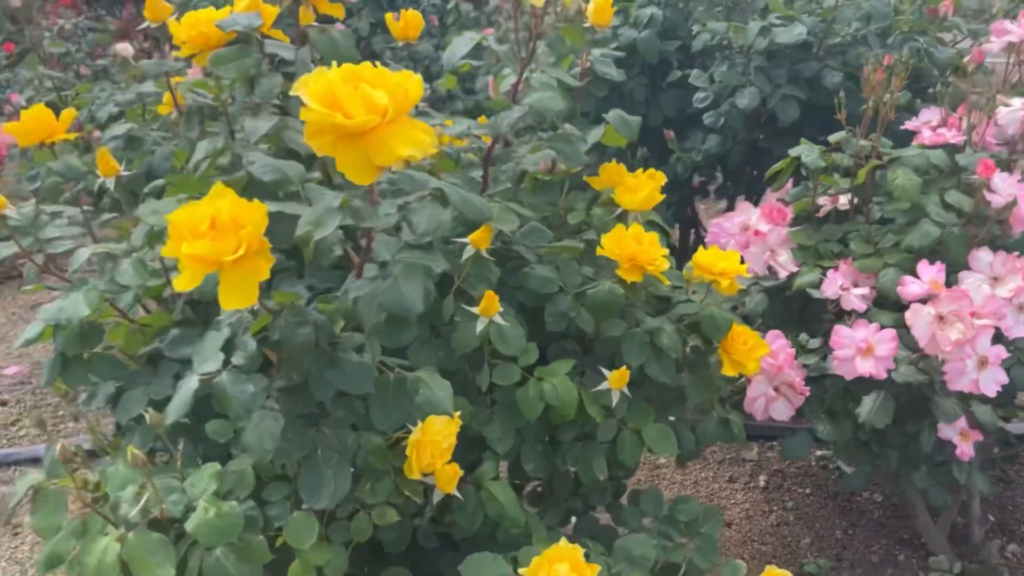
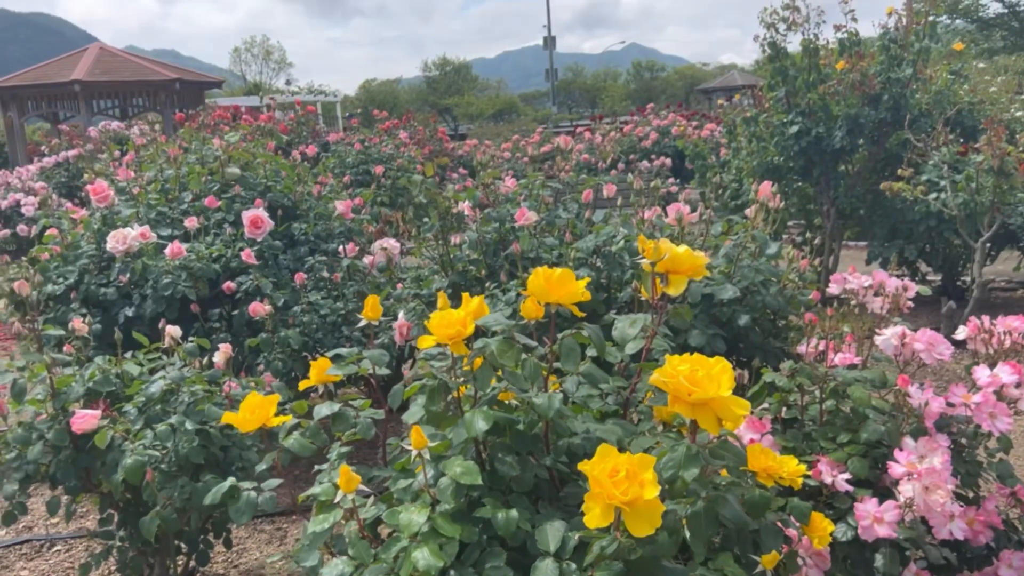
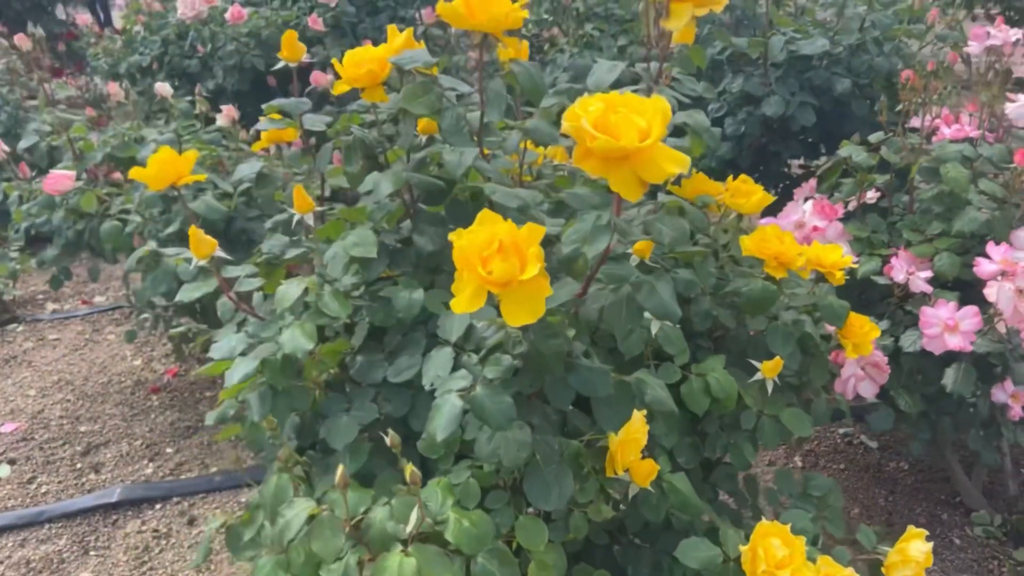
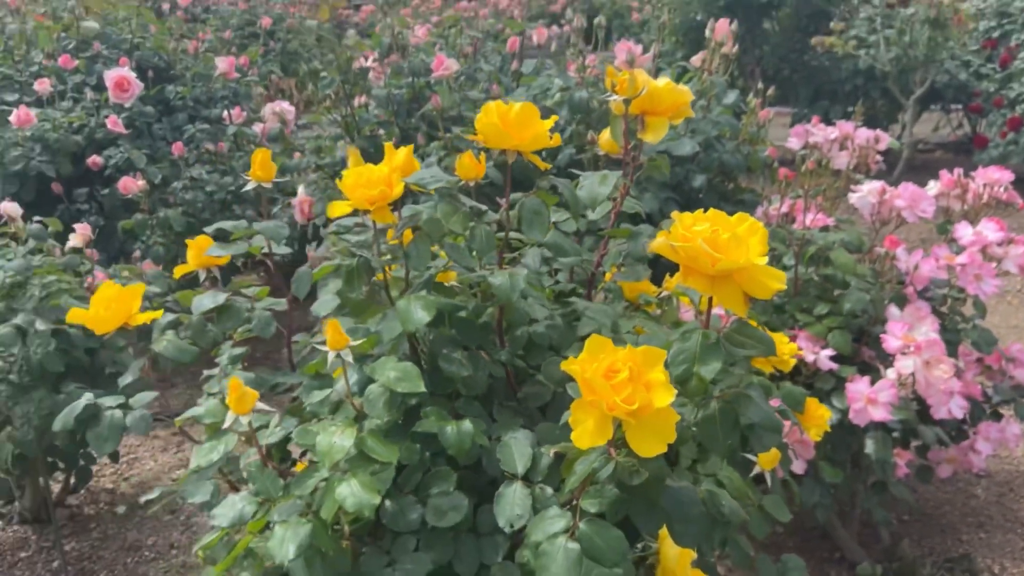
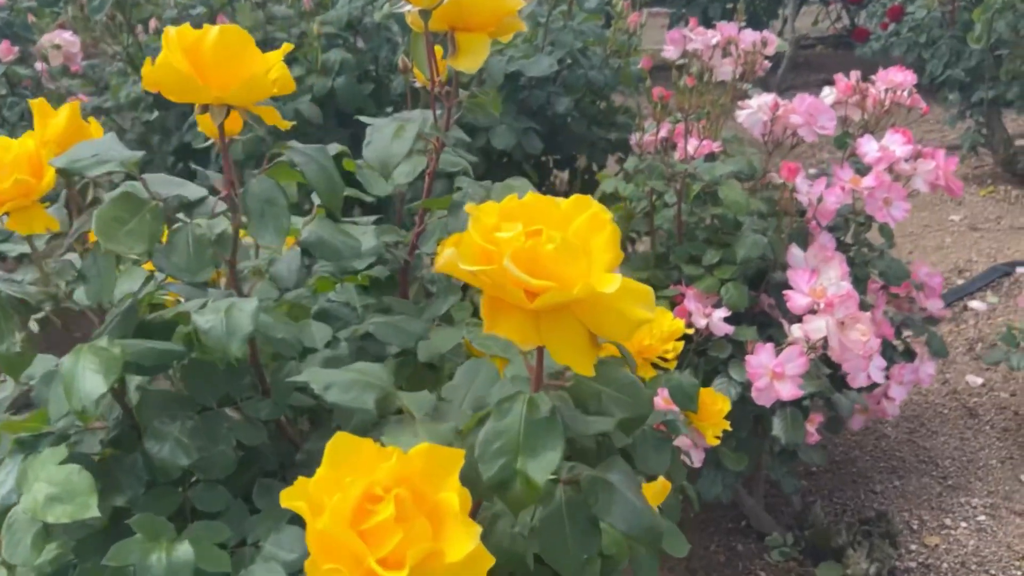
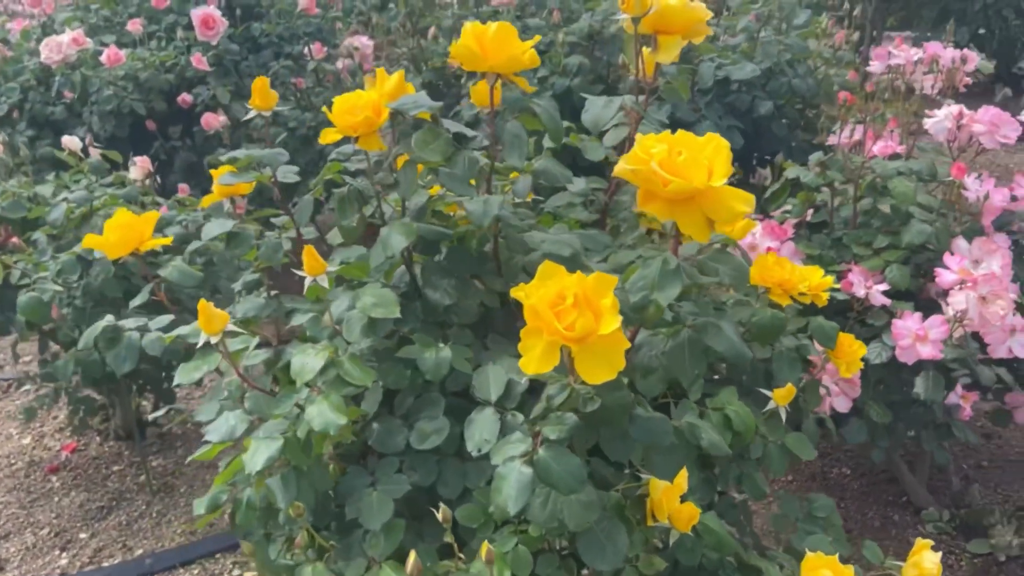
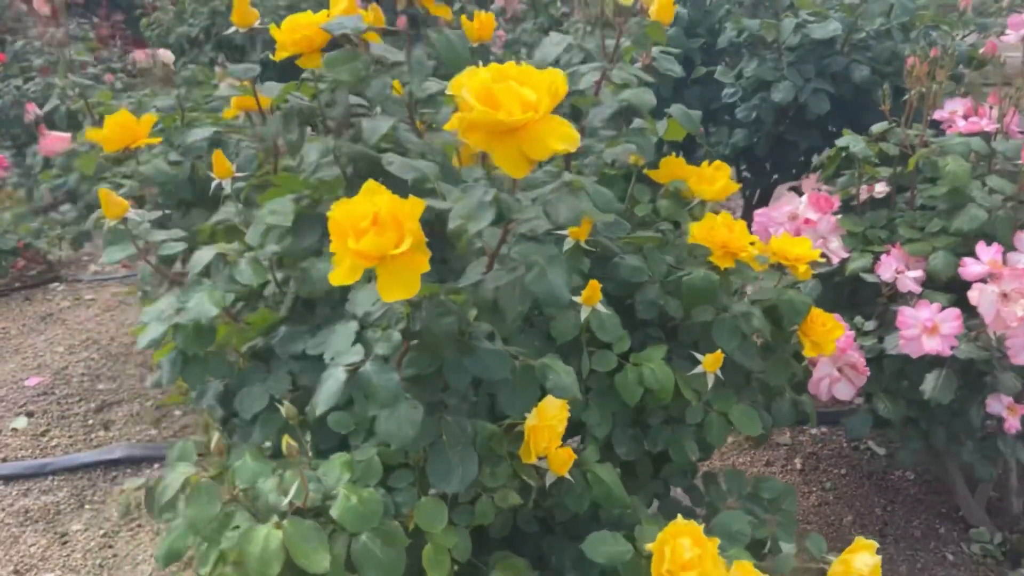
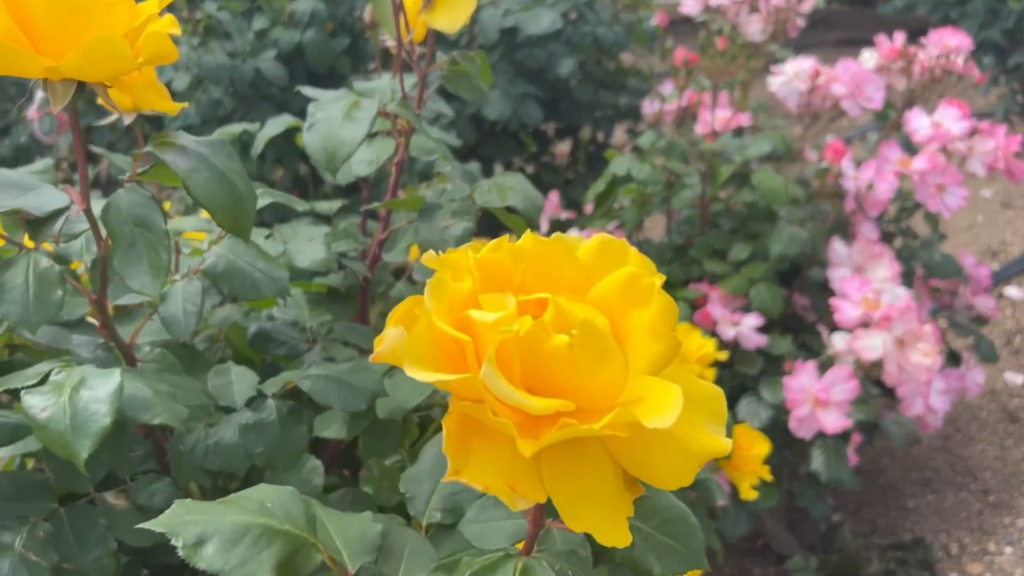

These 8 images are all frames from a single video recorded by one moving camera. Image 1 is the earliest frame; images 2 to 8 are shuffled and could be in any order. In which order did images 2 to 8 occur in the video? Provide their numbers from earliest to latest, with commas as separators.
7, 3, 6, 5, 8, 4, 2
